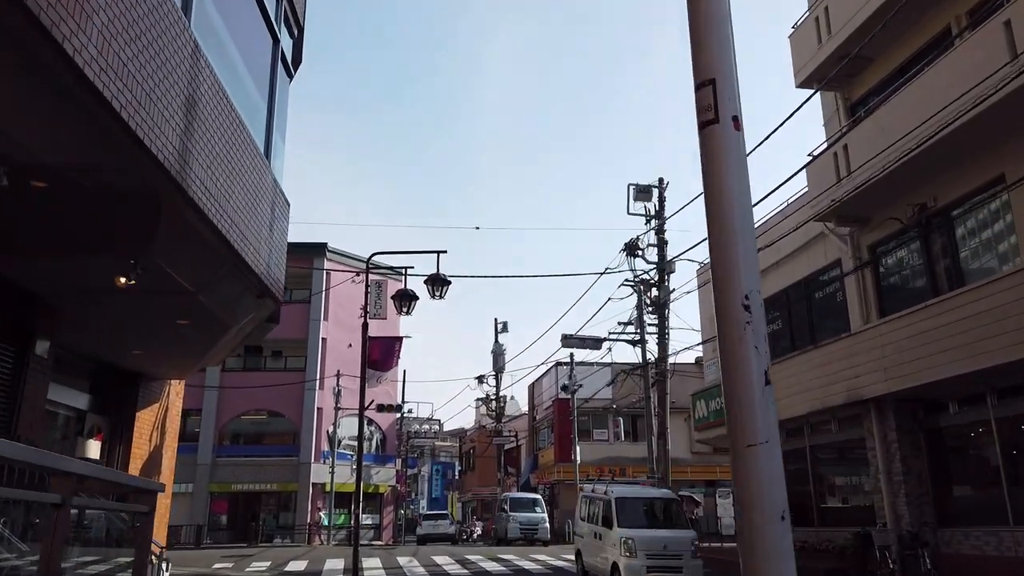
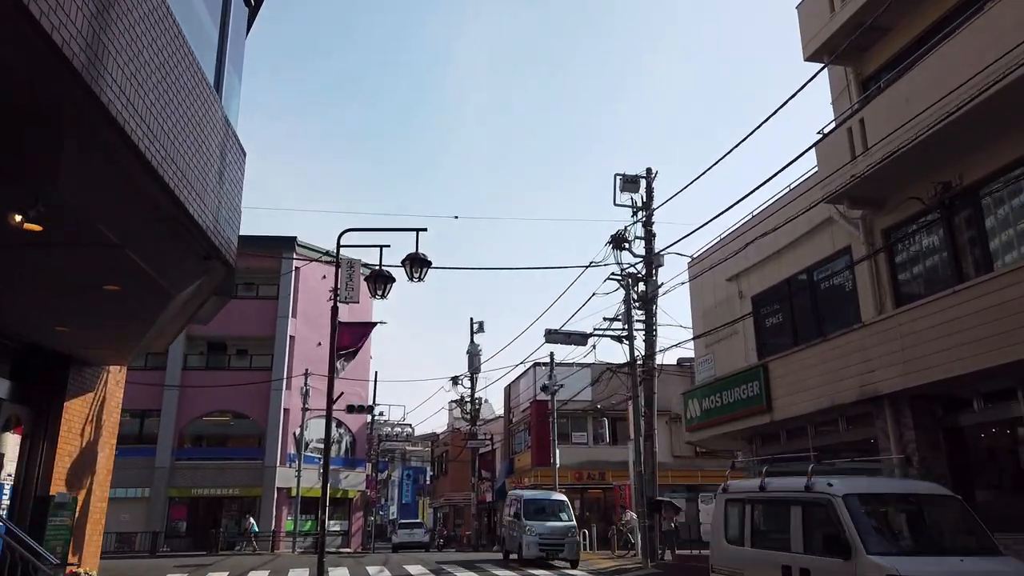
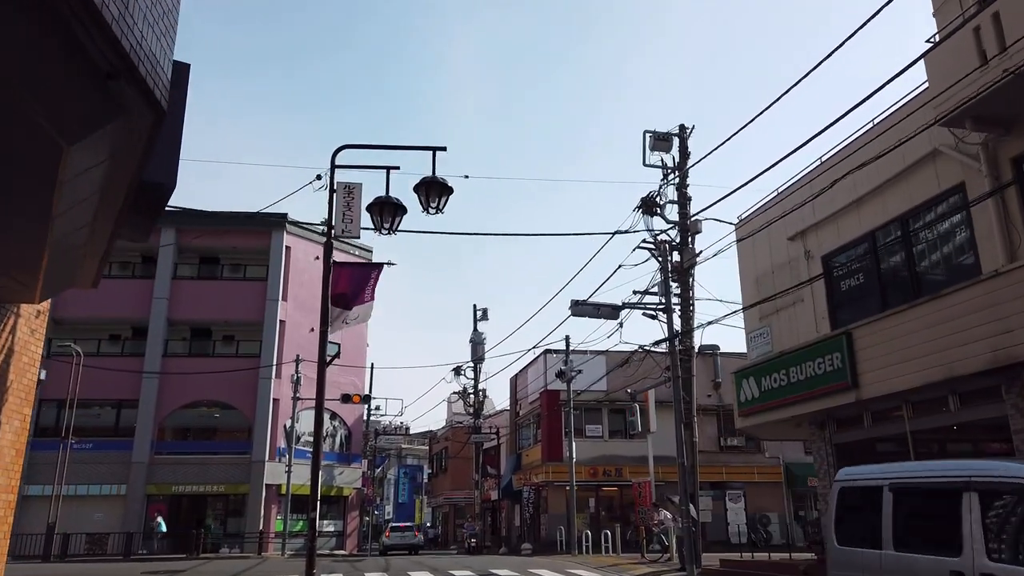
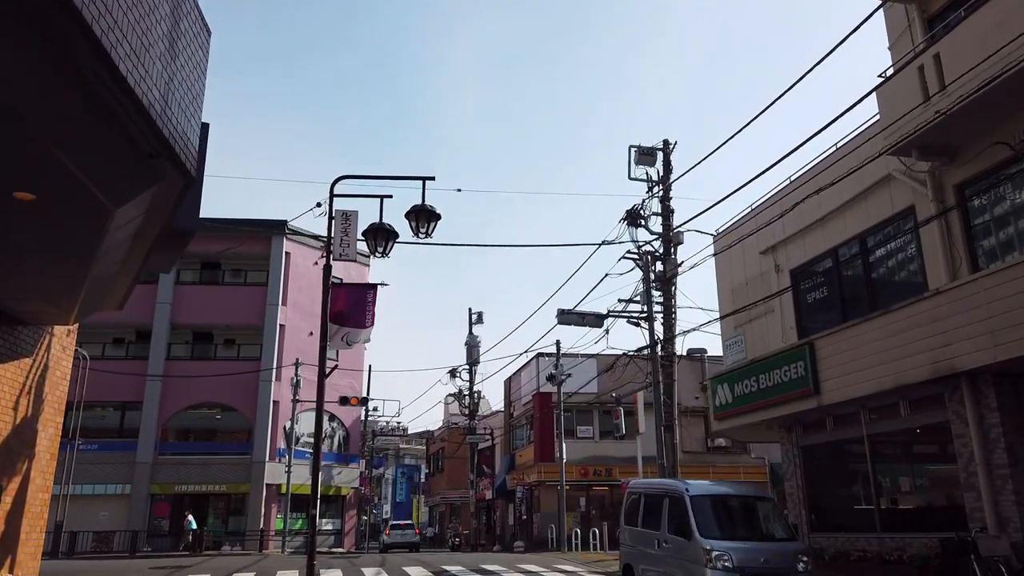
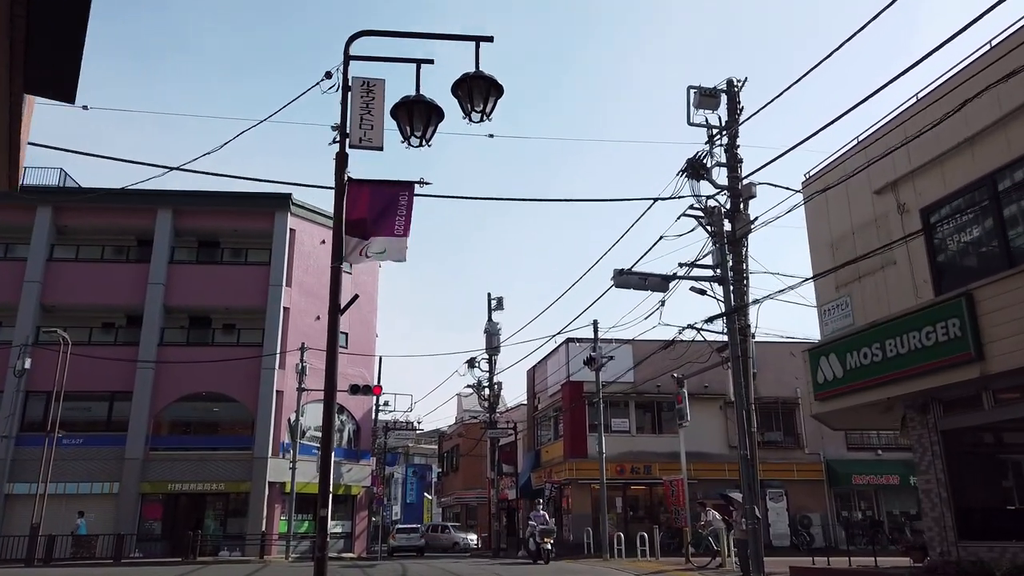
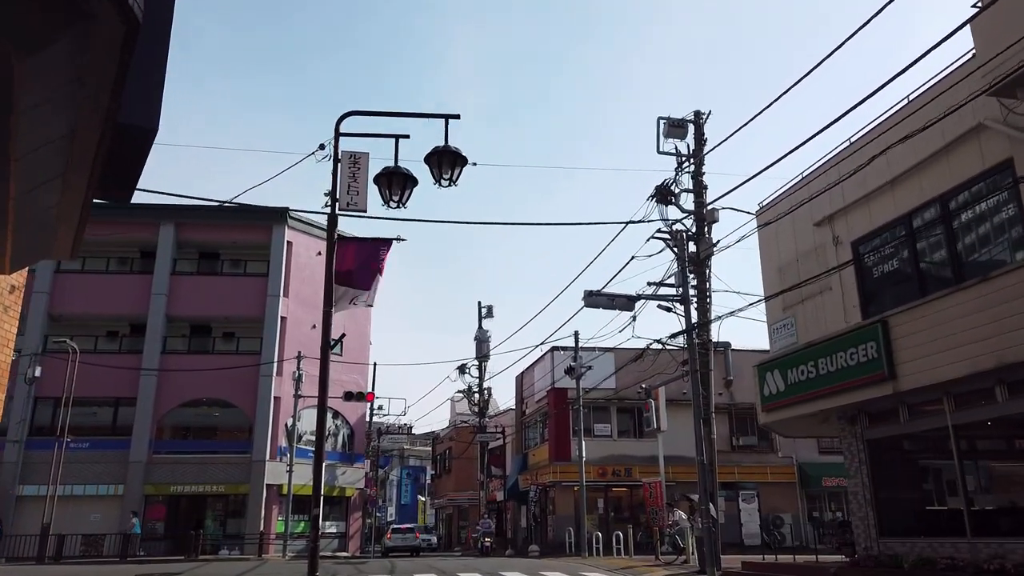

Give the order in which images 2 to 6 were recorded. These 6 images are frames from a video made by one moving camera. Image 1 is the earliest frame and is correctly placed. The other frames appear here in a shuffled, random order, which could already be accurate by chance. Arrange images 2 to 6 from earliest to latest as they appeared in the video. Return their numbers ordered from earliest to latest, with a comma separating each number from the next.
2, 4, 3, 6, 5
